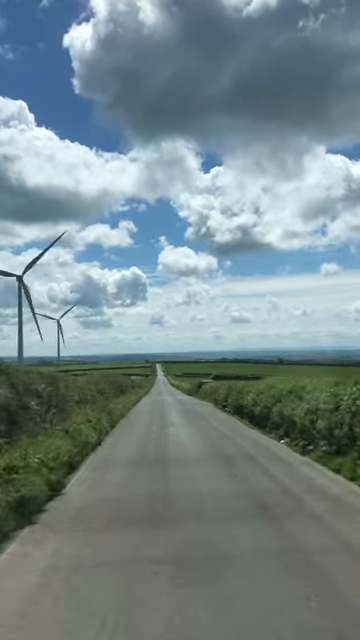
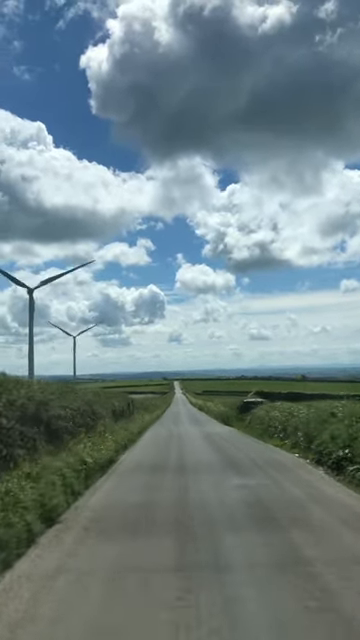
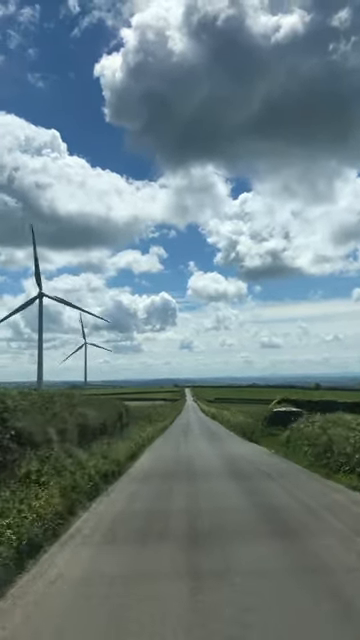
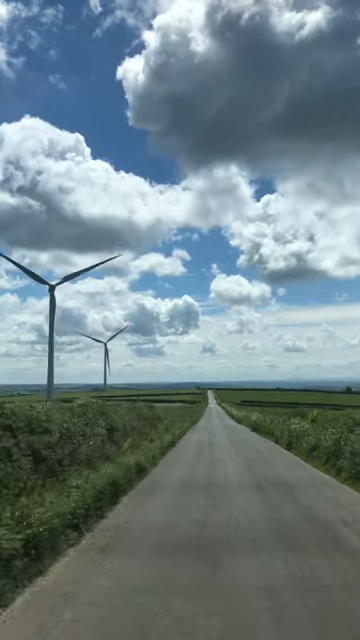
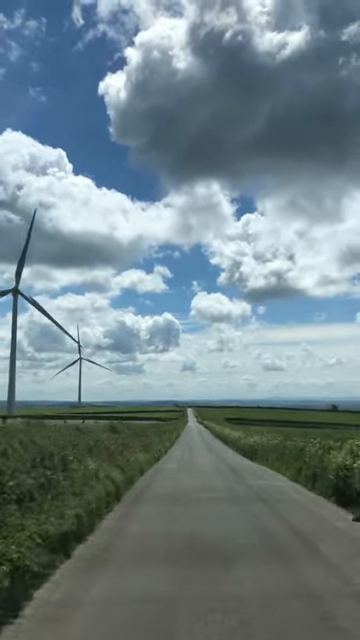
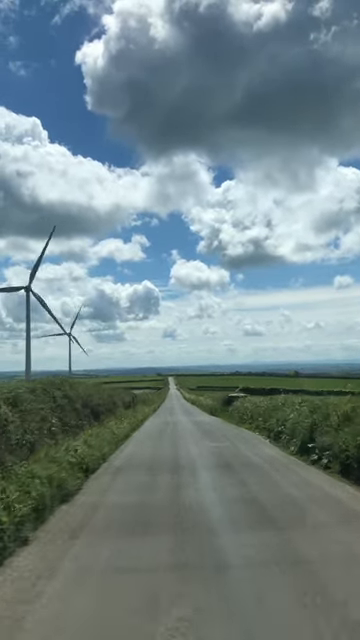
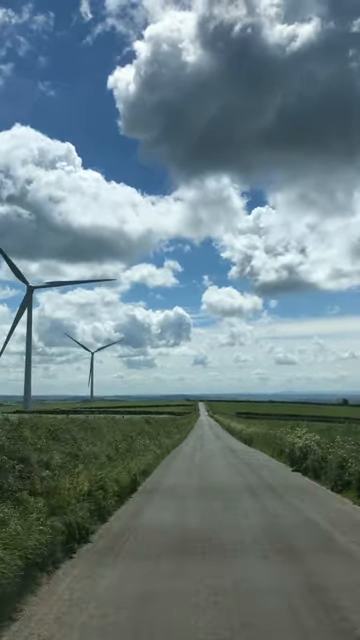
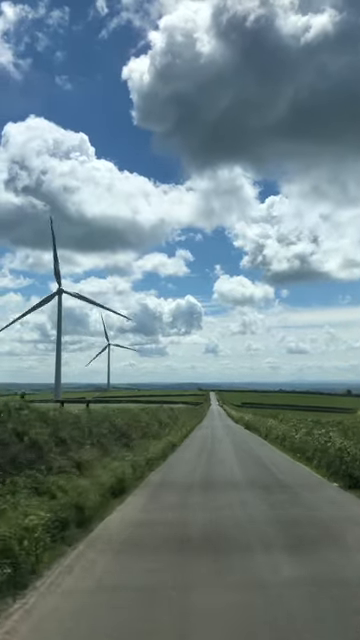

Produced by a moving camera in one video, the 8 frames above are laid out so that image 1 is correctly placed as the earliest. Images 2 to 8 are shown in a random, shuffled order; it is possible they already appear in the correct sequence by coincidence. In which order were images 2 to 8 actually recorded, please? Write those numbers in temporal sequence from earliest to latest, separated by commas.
6, 2, 3, 8, 4, 7, 5
